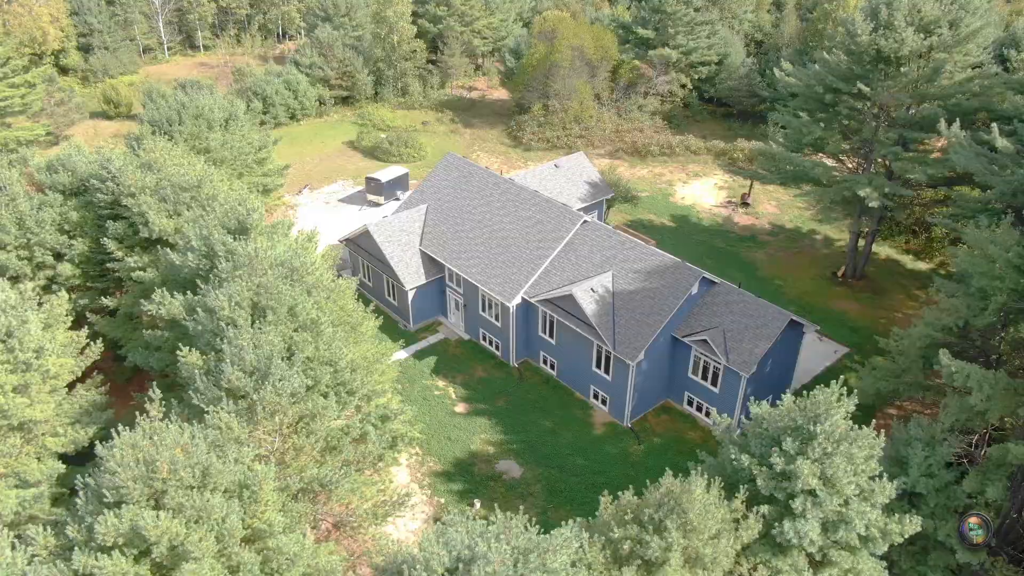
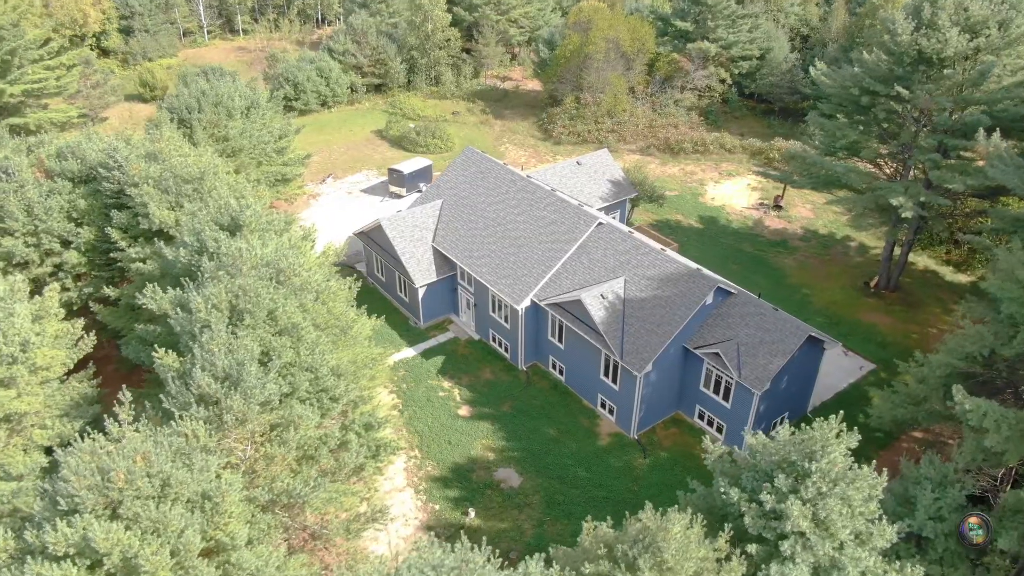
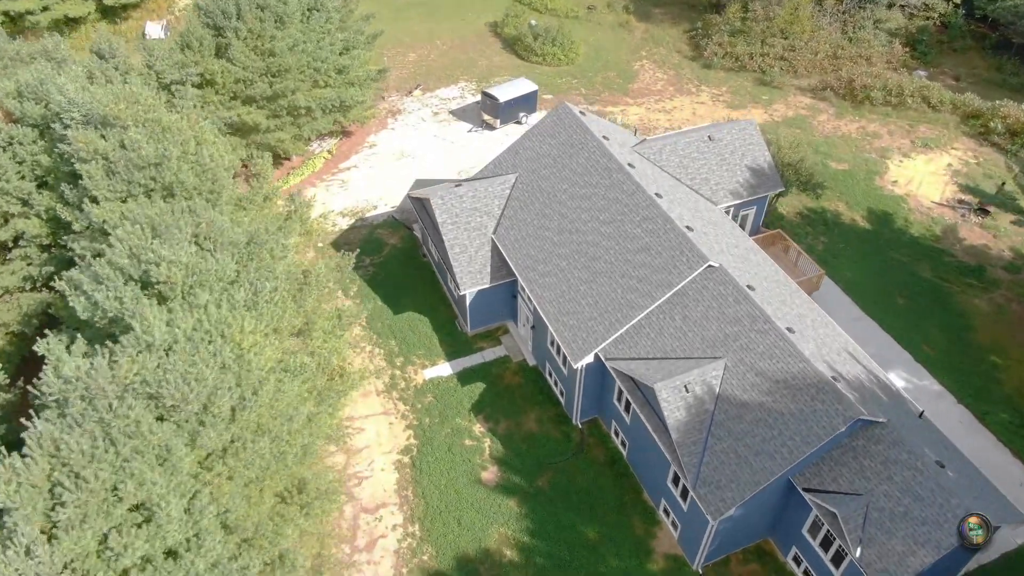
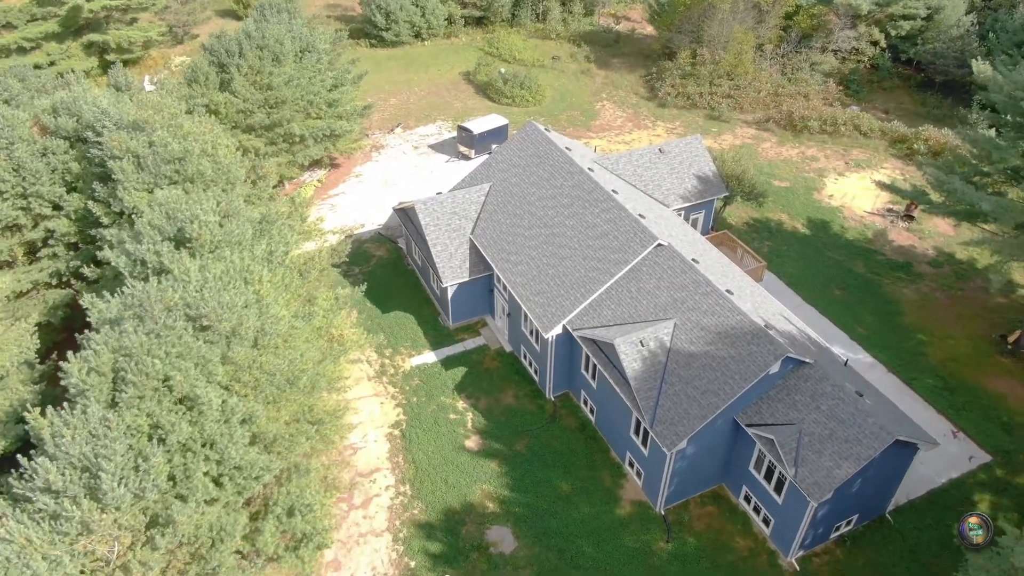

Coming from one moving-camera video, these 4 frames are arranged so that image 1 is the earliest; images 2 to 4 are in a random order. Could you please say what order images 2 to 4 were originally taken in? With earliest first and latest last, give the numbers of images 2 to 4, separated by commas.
2, 4, 3
